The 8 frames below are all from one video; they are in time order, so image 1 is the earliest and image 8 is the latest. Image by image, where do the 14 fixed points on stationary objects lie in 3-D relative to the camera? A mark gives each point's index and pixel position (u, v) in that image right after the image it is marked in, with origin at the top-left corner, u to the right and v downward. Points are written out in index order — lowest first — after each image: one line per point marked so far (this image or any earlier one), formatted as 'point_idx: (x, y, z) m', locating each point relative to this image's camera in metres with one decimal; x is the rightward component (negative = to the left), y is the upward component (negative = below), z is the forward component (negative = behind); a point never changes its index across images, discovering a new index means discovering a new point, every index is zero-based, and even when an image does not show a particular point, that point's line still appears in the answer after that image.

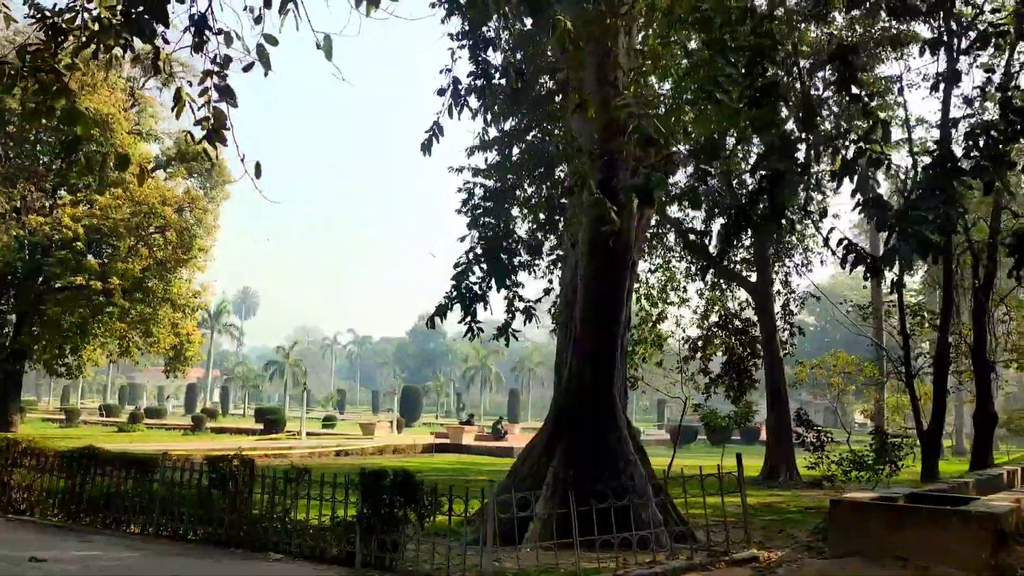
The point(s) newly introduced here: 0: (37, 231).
0: (-9.6, +1.2, +17.2) m
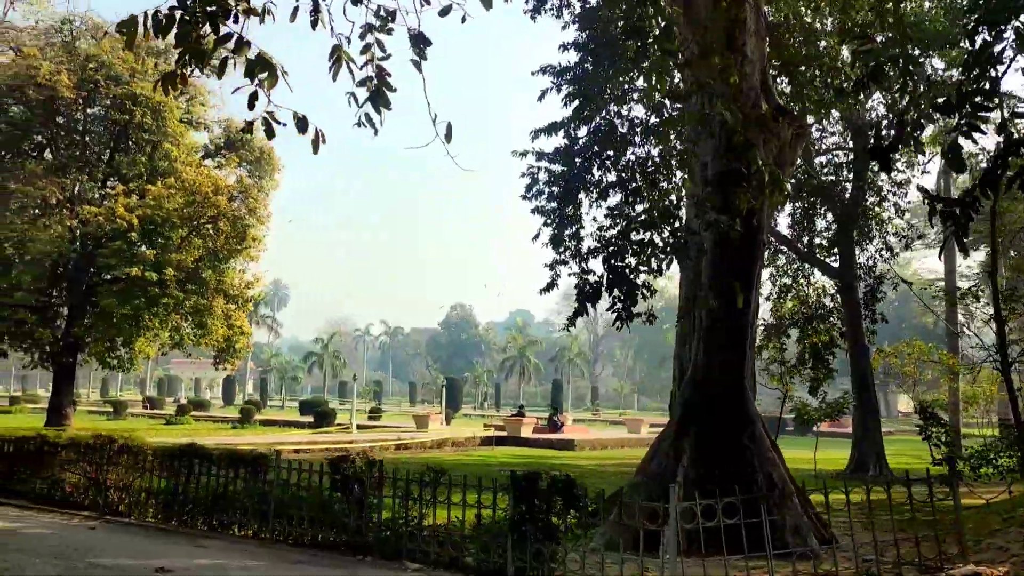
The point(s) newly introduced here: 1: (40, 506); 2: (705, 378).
0: (-8.4, +1.4, +17.0) m
1: (-3.8, -1.8, +6.8) m
2: (+1.5, -0.7, +6.5) m
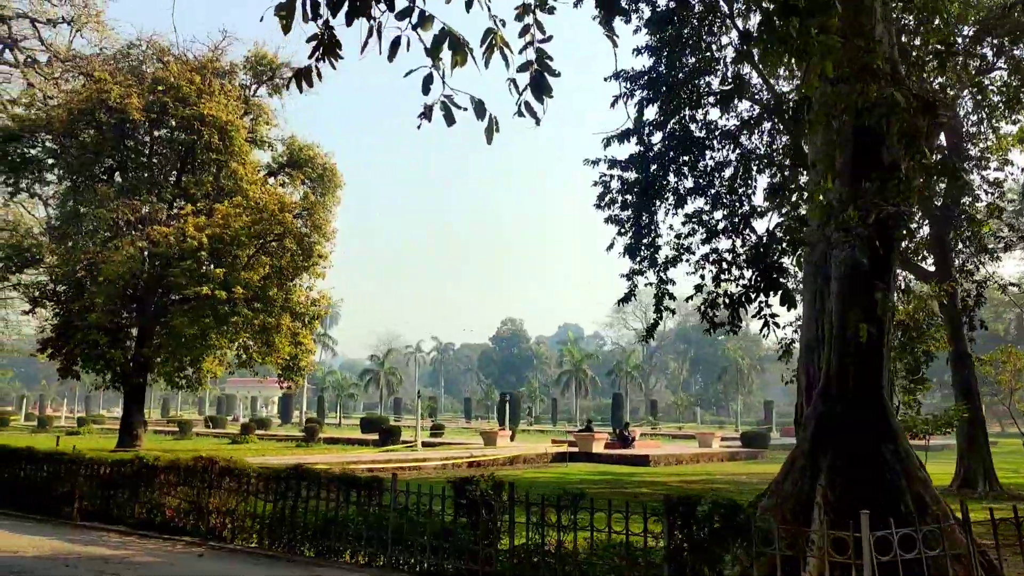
0: (-7.0, +1.0, +17.0) m
1: (-2.9, -1.9, +6.6) m
2: (+2.3, -0.7, +6.0) m
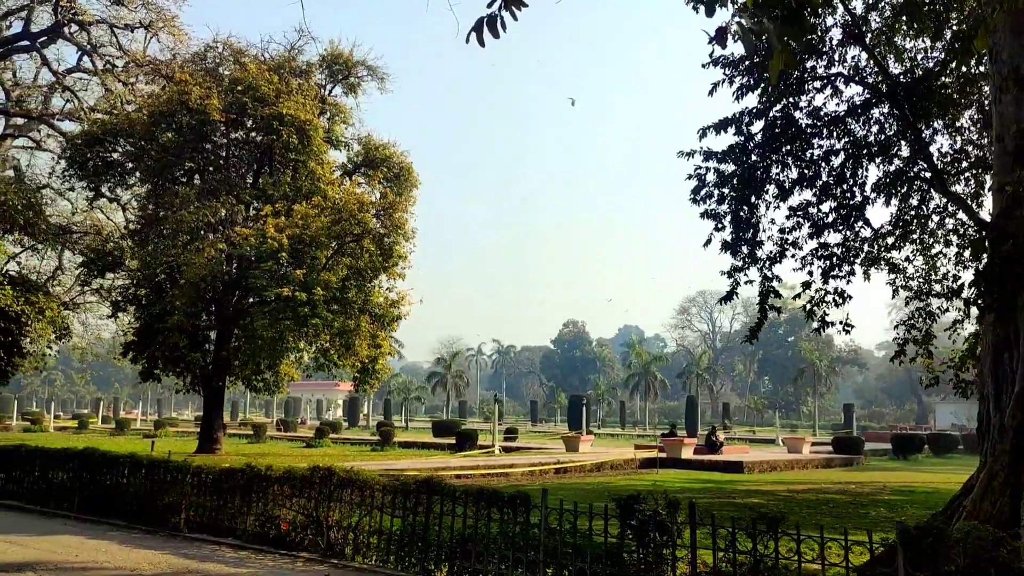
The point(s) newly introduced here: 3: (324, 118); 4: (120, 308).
0: (-5.4, +0.9, +16.9) m
1: (-1.9, -1.9, +6.1) m
2: (+3.3, -0.7, +5.3) m
3: (-4.2, +3.8, +18.8) m
4: (-8.9, -0.5, +19.3) m
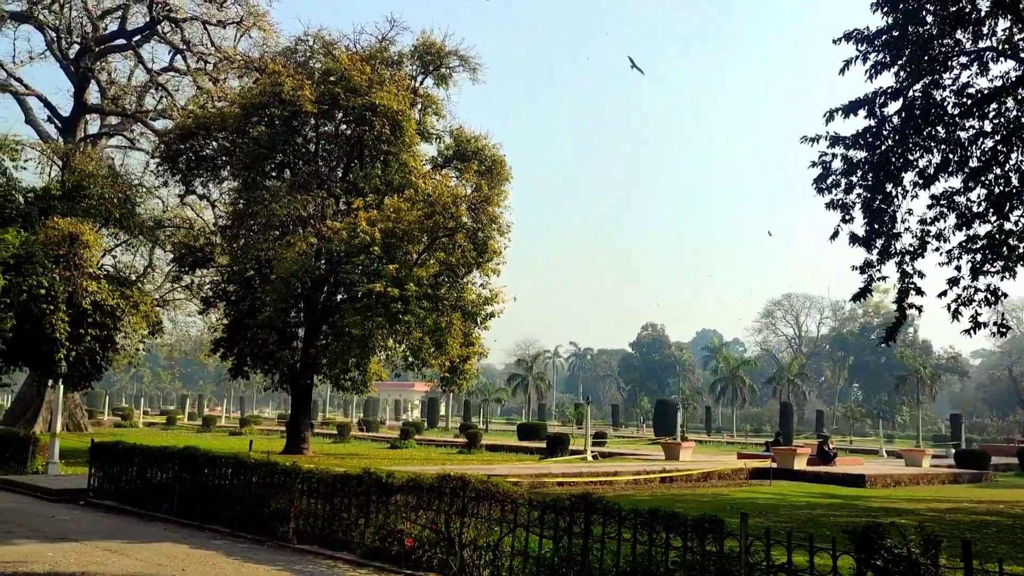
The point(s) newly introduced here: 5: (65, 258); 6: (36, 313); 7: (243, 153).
0: (-3.5, +1.0, +16.4) m
1: (-0.9, -1.8, +5.4) m
2: (+4.2, -0.6, +4.1) m
3: (-2.1, +3.9, +18.3) m
4: (-6.8, -0.4, +19.1) m
5: (-7.7, +0.5, +14.5) m
6: (-8.1, -0.5, +14.3) m
7: (-5.5, +2.8, +17.3) m
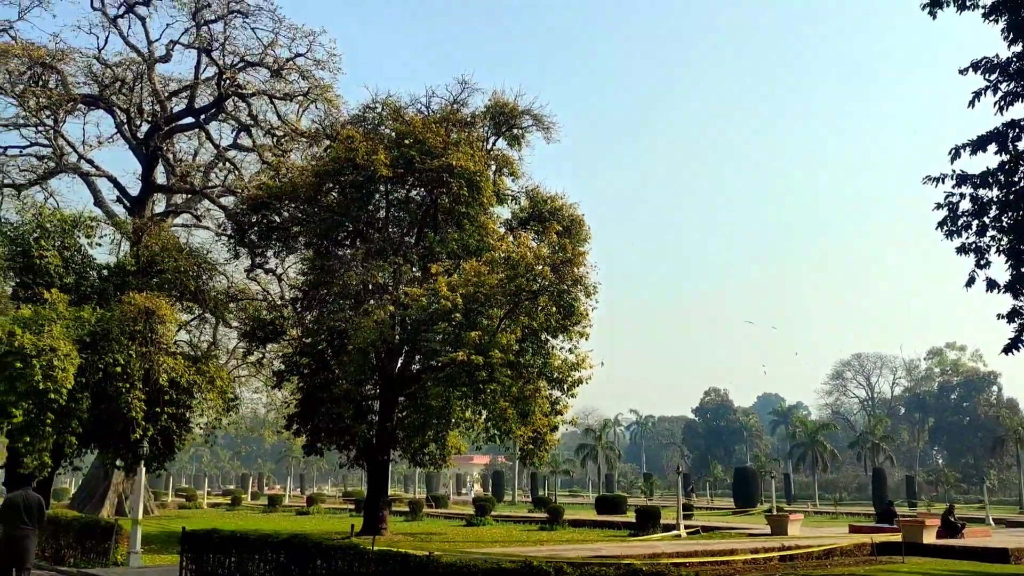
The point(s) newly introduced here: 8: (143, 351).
0: (-1.8, -0.3, +15.7) m
1: (+0.2, -2.1, +4.4) m
2: (+5.2, -0.6, +3.0) m
3: (-0.5, +2.5, +17.8) m
4: (-5.0, -2.0, +18.5) m
5: (-6.2, -0.8, +14.0) m
6: (-6.5, -1.7, +13.8) m
7: (-3.9, +1.3, +16.9) m
8: (-6.2, -1.1, +14.1) m
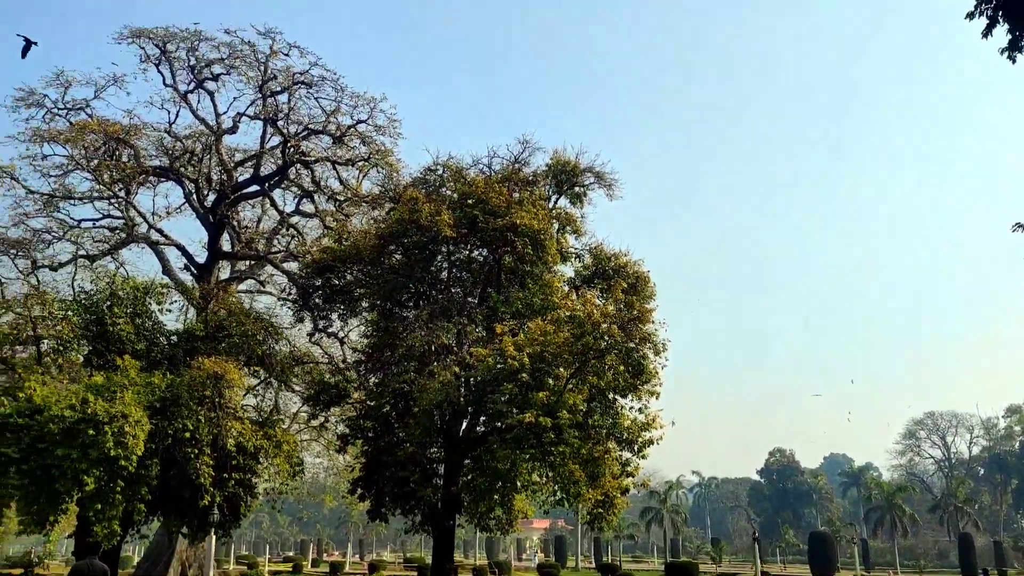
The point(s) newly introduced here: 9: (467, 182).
0: (-0.6, -1.4, +15.5) m
1: (+0.7, -2.3, +4.0) m
2: (+5.6, -0.7, +2.4) m
3: (+0.9, +1.2, +17.7) m
4: (-3.6, -3.3, +18.3) m
5: (-5.0, -1.8, +14.1) m
6: (-5.4, -2.8, +13.8) m
7: (-2.6, +0.1, +16.9) m
8: (-5.0, -2.1, +14.1) m
9: (-0.9, +2.2, +17.4) m
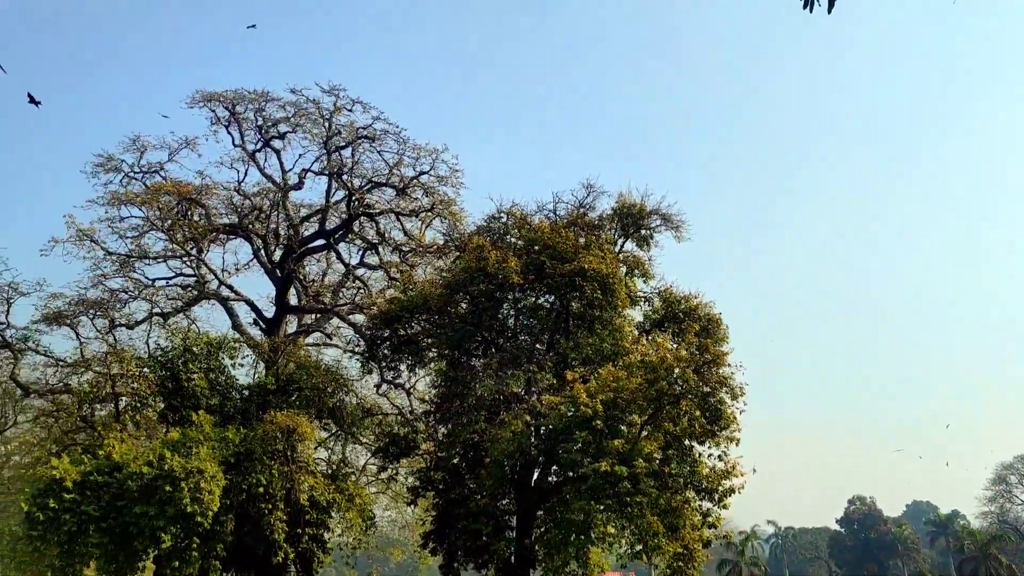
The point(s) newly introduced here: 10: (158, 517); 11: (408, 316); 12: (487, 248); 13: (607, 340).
0: (+0.7, -2.2, +15.2) m
1: (+1.2, -2.5, +3.6) m
2: (+5.9, -0.6, +1.7) m
3: (+2.2, +0.3, +17.4) m
4: (-2.0, -4.4, +18.1) m
5: (-3.8, -2.7, +14.0) m
6: (-4.2, -3.7, +13.7) m
7: (-1.3, -0.9, +16.8) m
8: (-3.8, -3.0, +14.0) m
9: (+0.4, +1.2, +17.3) m
10: (-5.1, -3.3, +12.1) m
11: (-2.1, -0.6, +17.3) m
12: (-0.5, +0.8, +16.5) m
13: (+1.9, -1.0, +16.4) m
